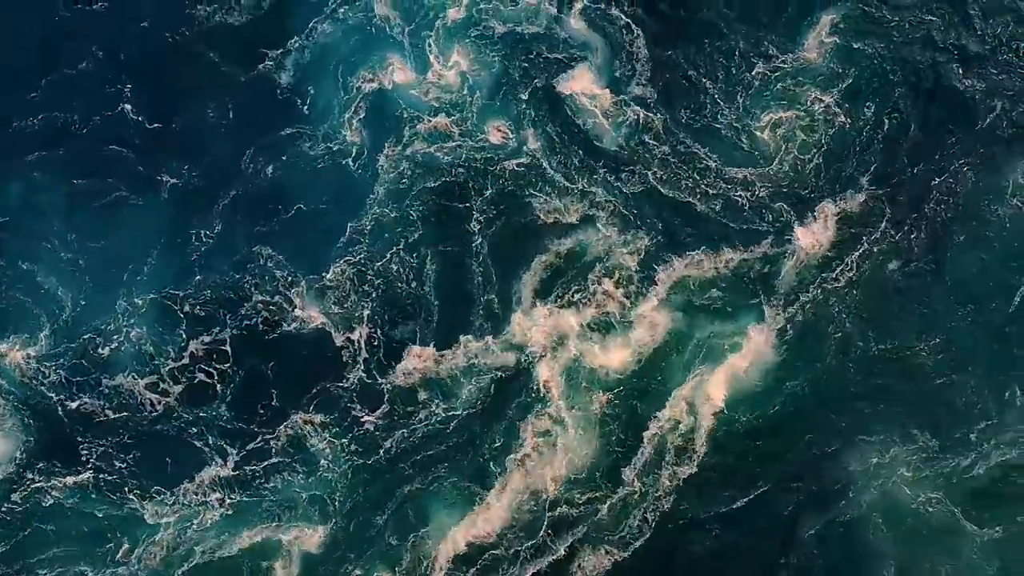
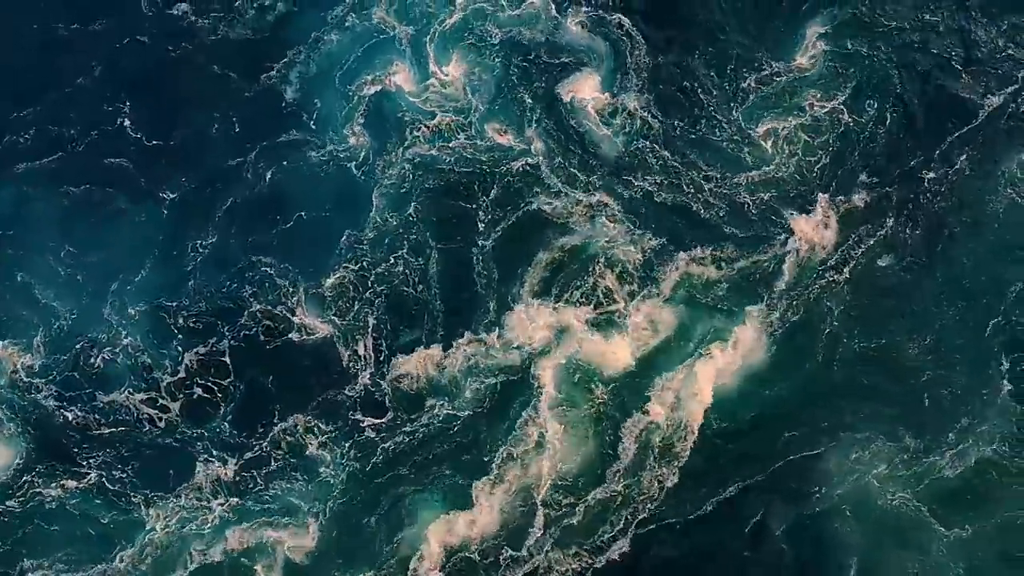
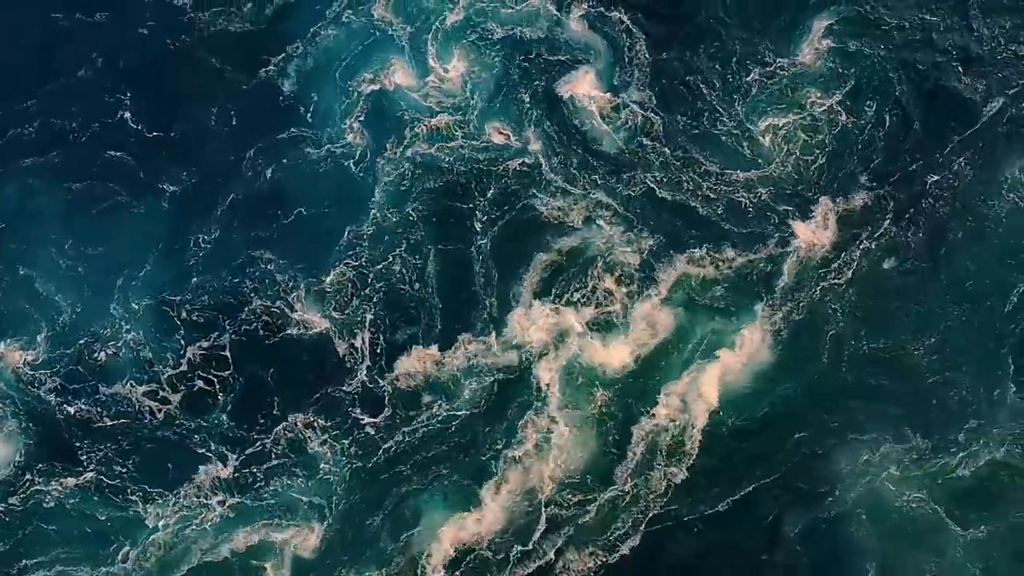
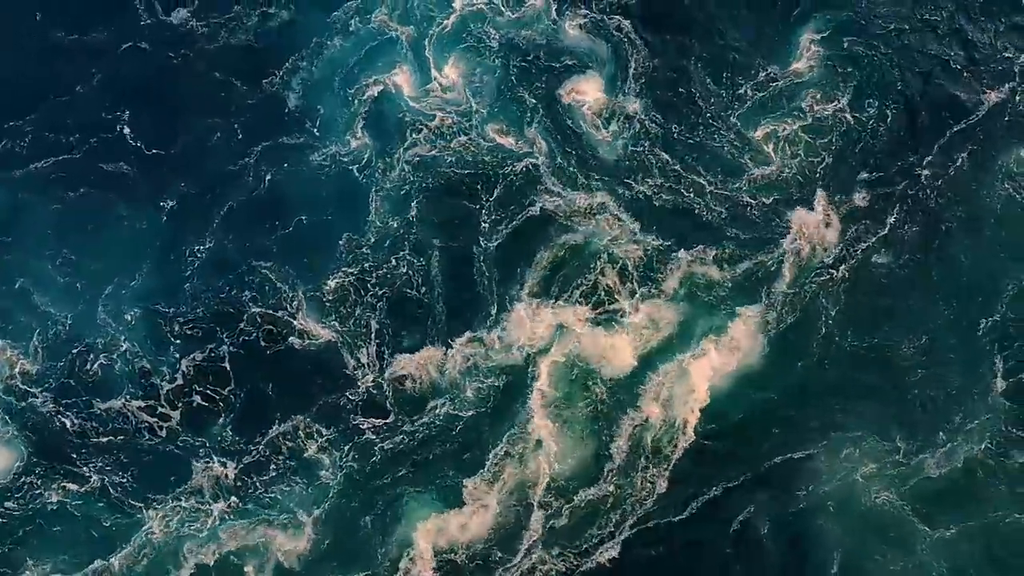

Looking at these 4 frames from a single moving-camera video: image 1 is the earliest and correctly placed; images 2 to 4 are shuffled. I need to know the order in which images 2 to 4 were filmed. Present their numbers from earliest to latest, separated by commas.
3, 2, 4
